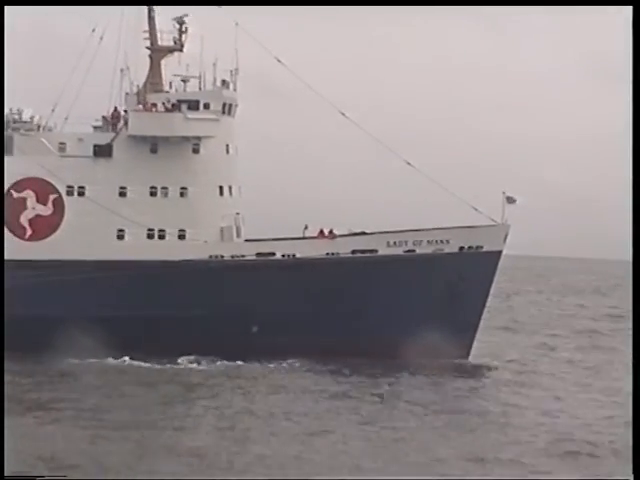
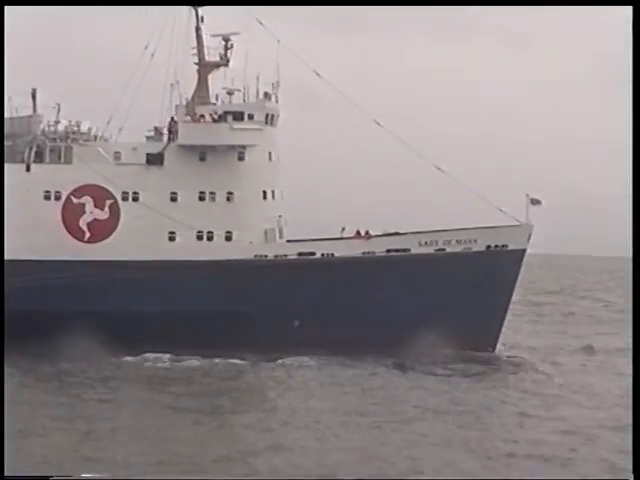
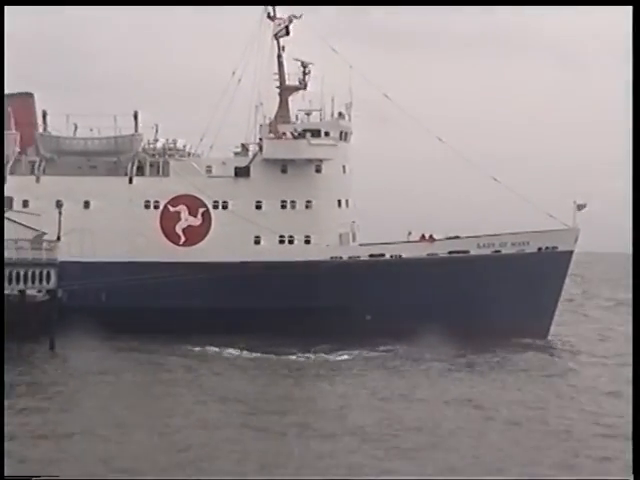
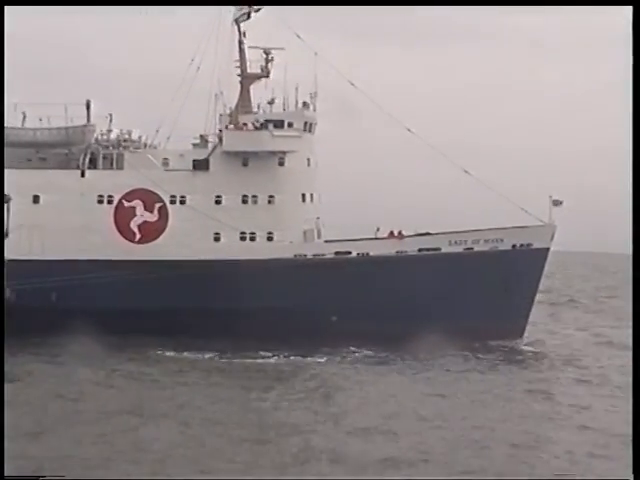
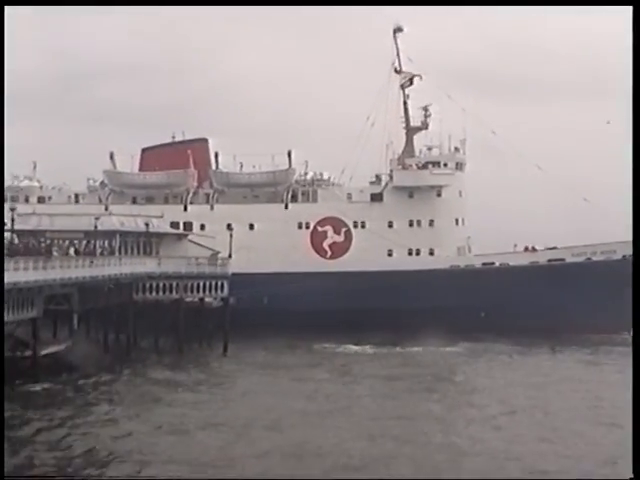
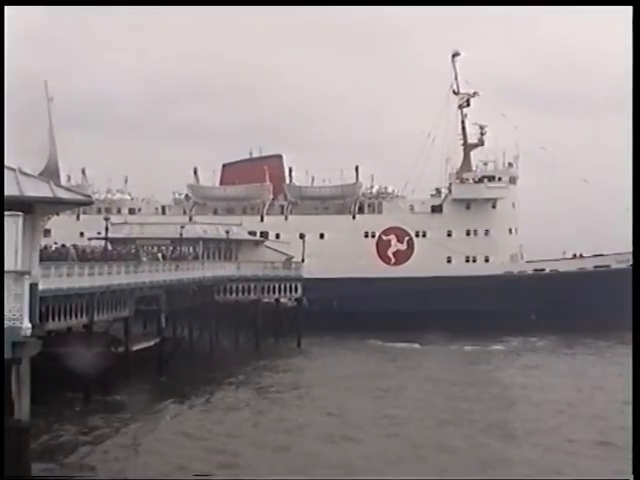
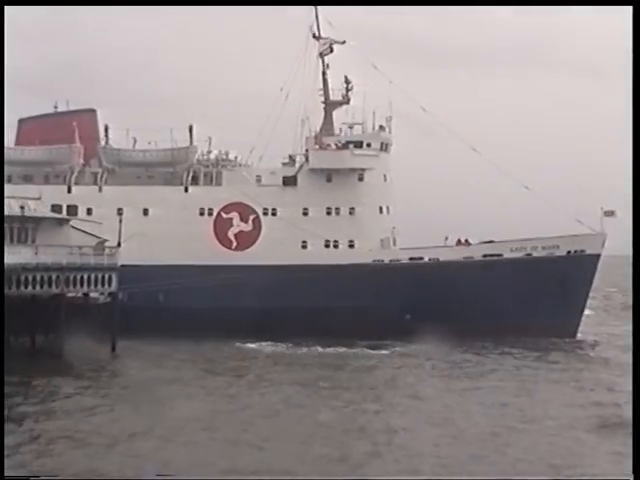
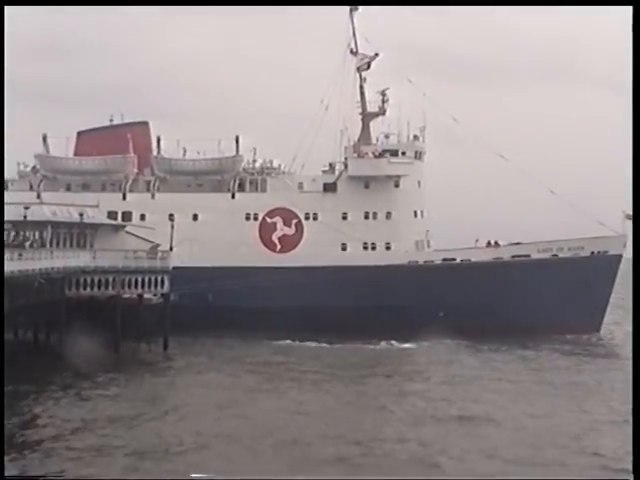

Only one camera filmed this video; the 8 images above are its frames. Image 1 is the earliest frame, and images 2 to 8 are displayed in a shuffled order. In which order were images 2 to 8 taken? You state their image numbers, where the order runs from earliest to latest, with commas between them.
2, 4, 3, 7, 8, 5, 6
